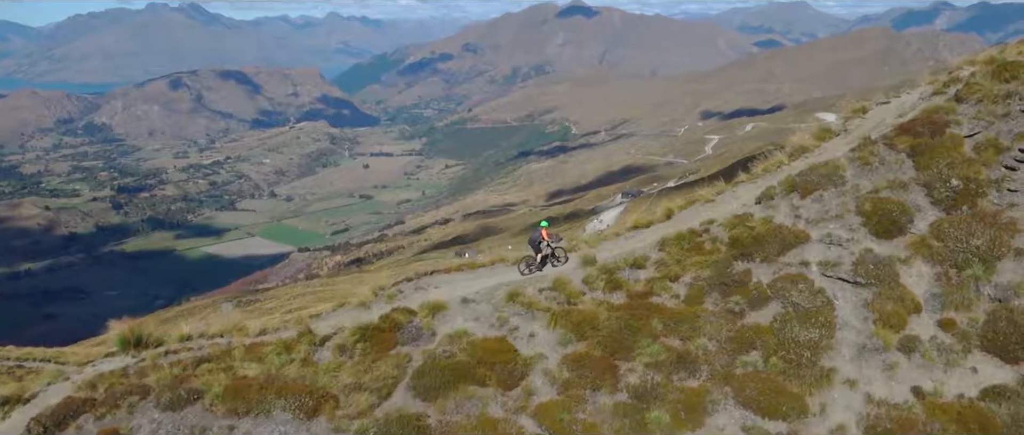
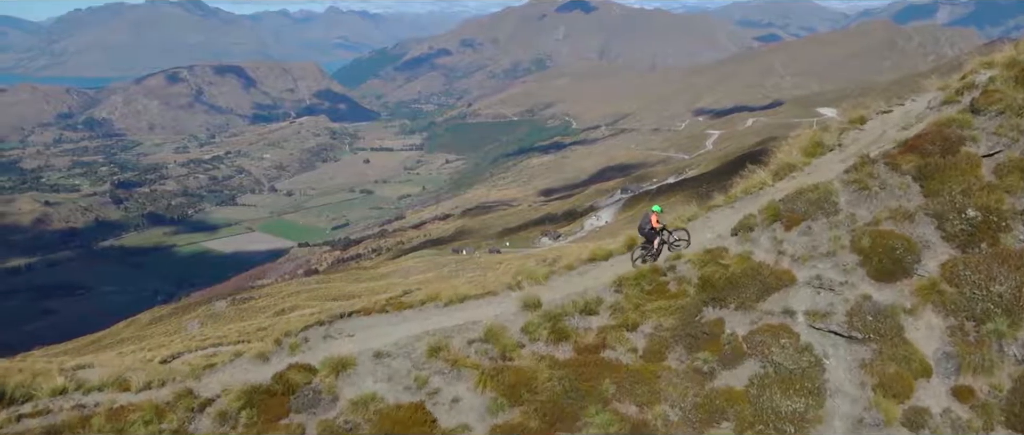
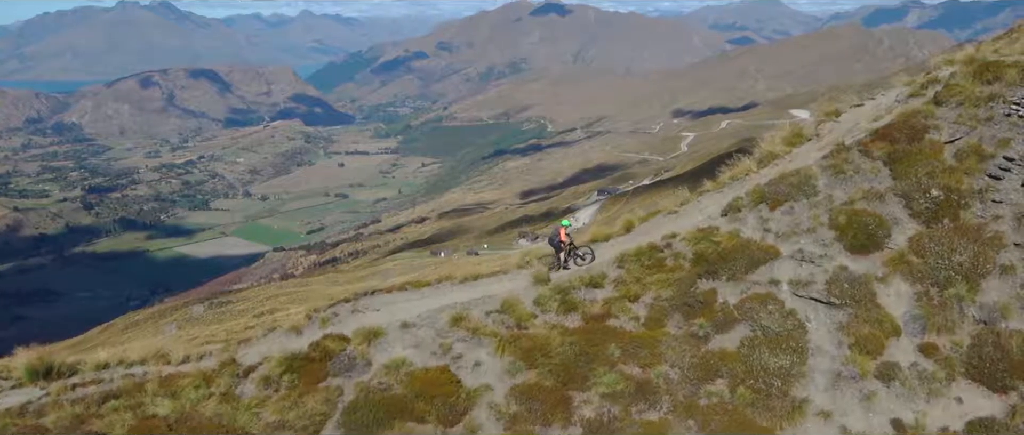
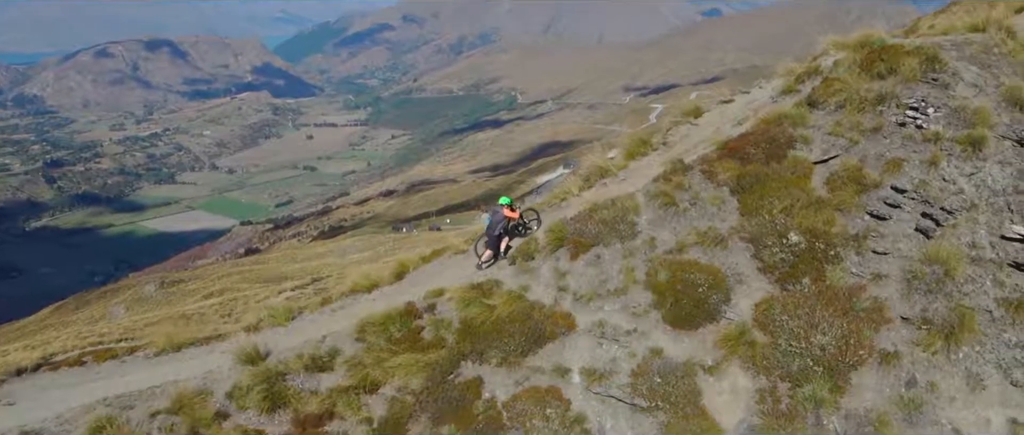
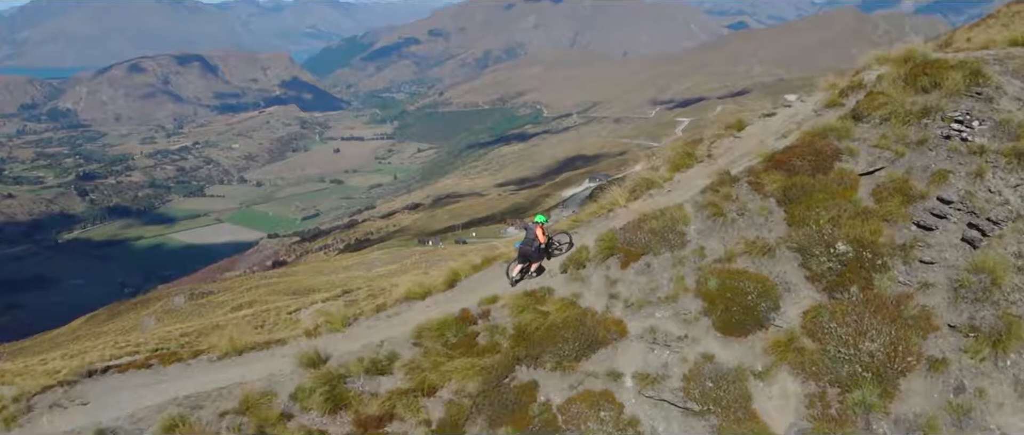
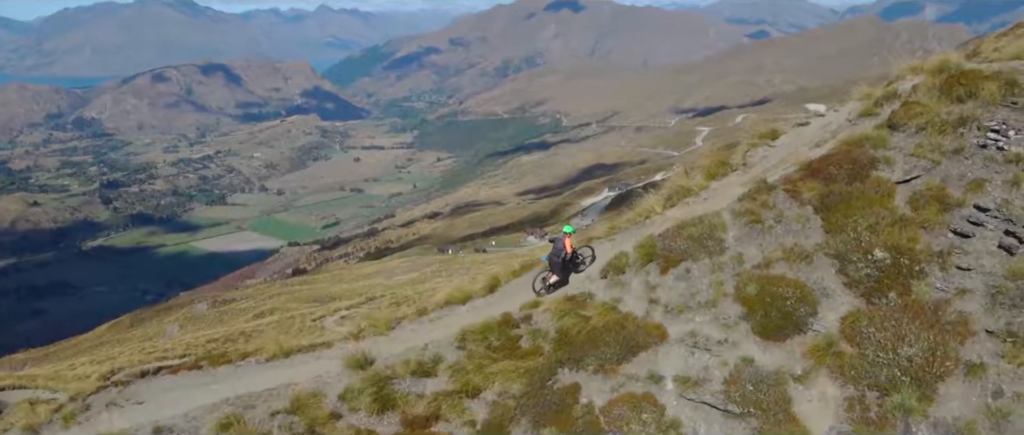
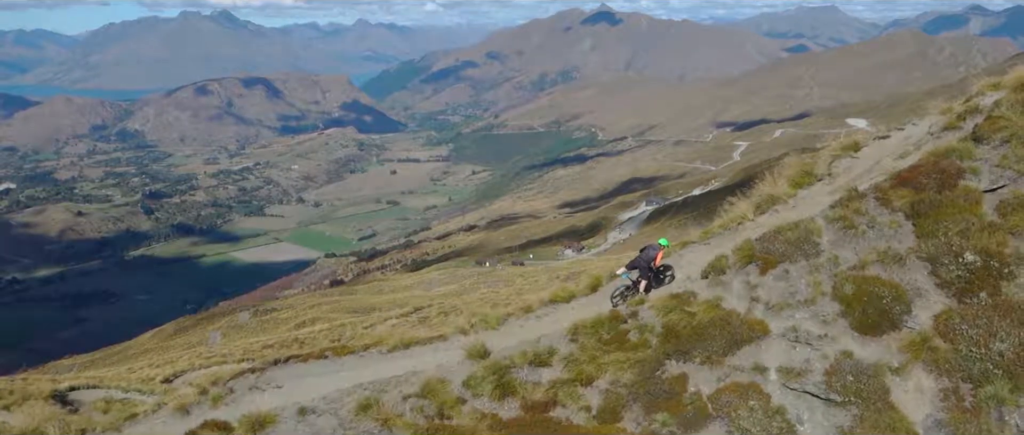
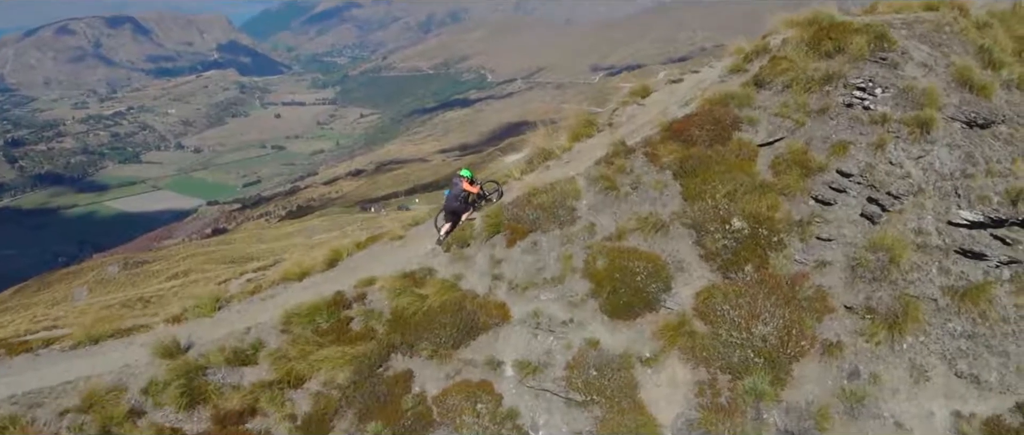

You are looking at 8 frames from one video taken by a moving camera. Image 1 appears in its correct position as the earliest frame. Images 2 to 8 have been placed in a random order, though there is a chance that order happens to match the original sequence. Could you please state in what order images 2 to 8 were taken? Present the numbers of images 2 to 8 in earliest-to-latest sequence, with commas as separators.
3, 2, 7, 6, 5, 4, 8
